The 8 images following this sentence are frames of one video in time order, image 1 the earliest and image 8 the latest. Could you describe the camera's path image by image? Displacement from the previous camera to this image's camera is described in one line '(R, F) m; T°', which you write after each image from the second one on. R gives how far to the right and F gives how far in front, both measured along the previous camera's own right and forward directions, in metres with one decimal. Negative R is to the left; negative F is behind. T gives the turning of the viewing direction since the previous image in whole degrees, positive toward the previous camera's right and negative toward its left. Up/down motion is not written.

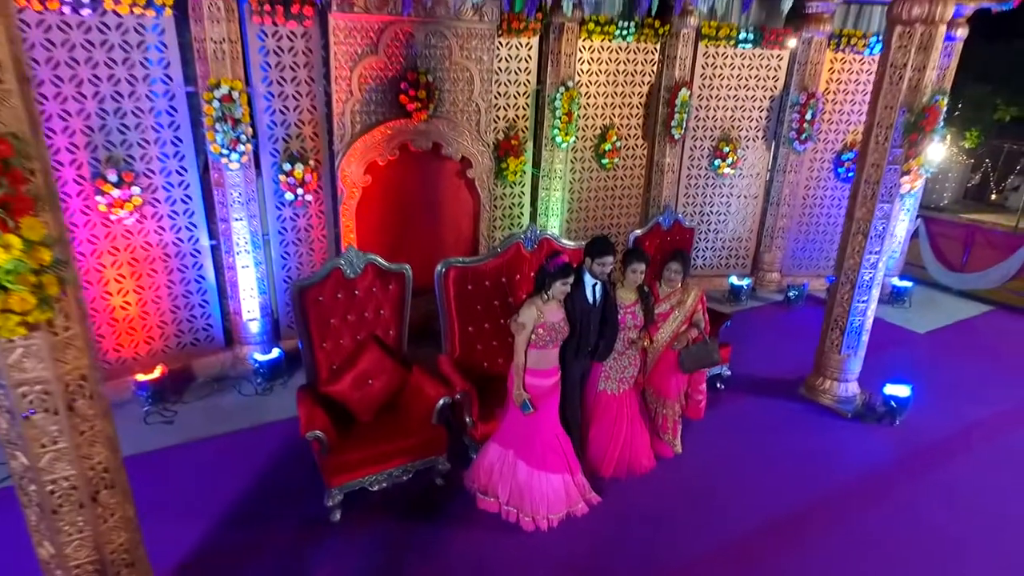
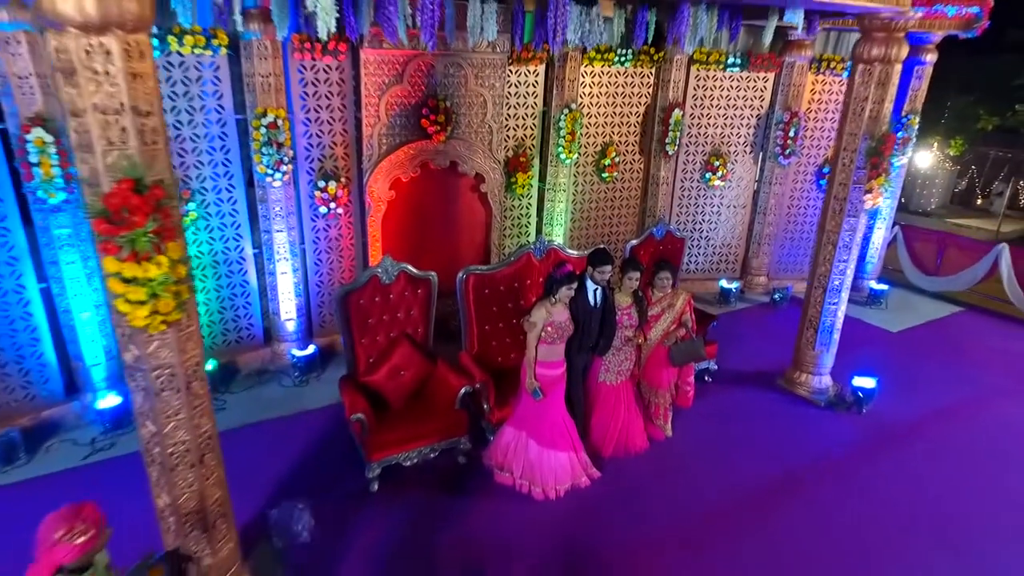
(-0.1, -0.5) m; 0°
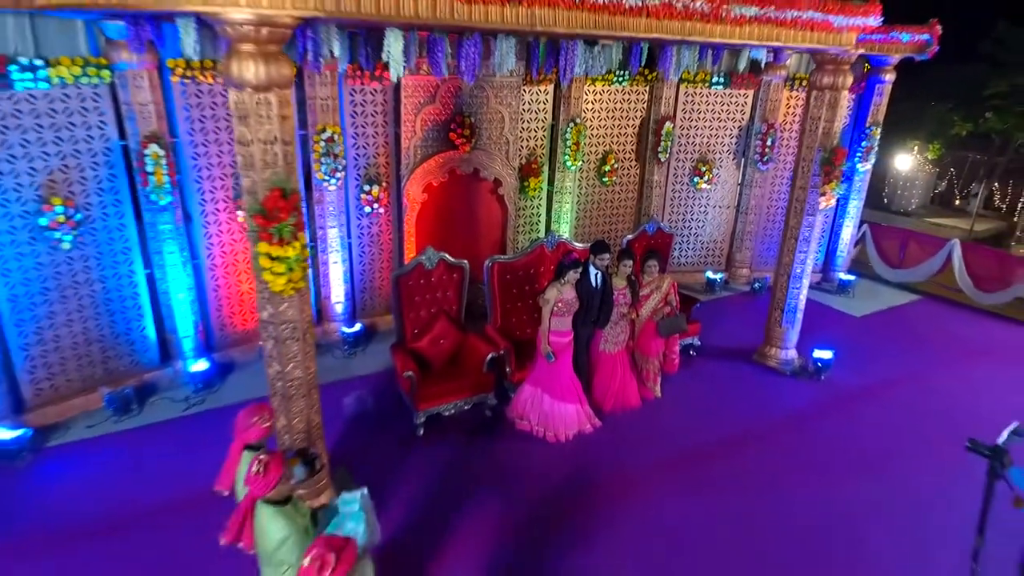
(-0.1, -0.9) m; 0°
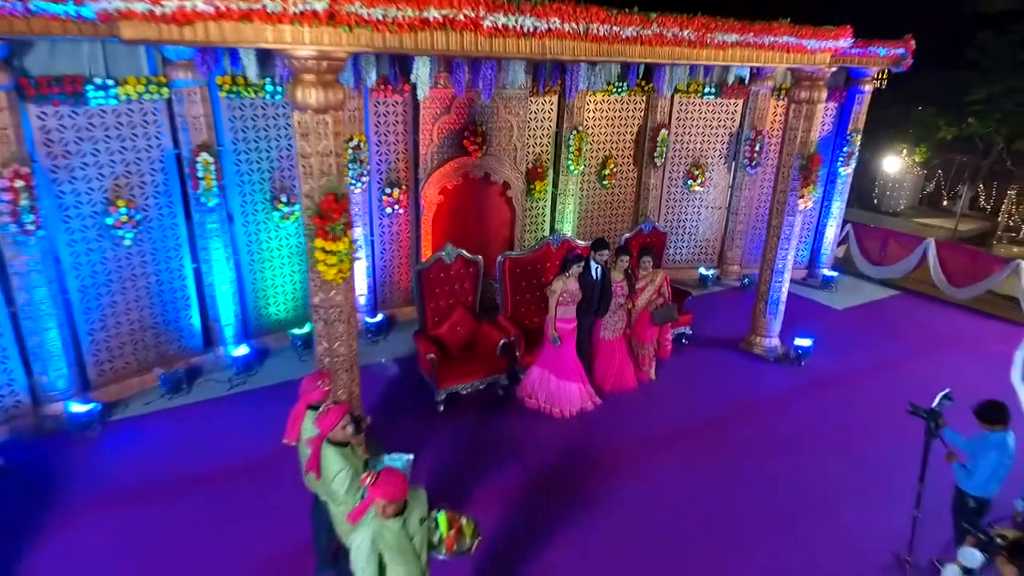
(-0.1, -0.6) m; 0°
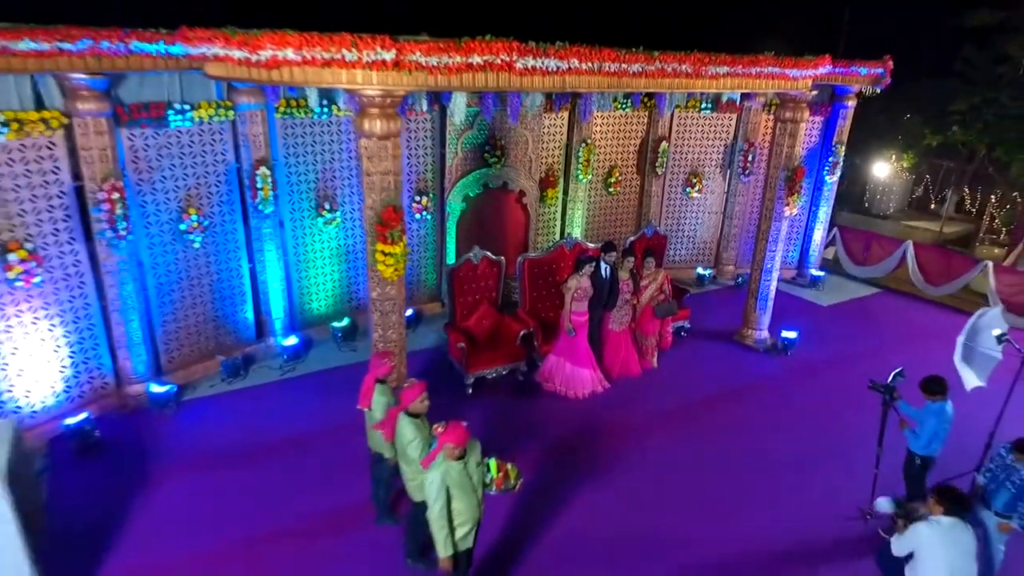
(-0.1, -0.7) m; 0°
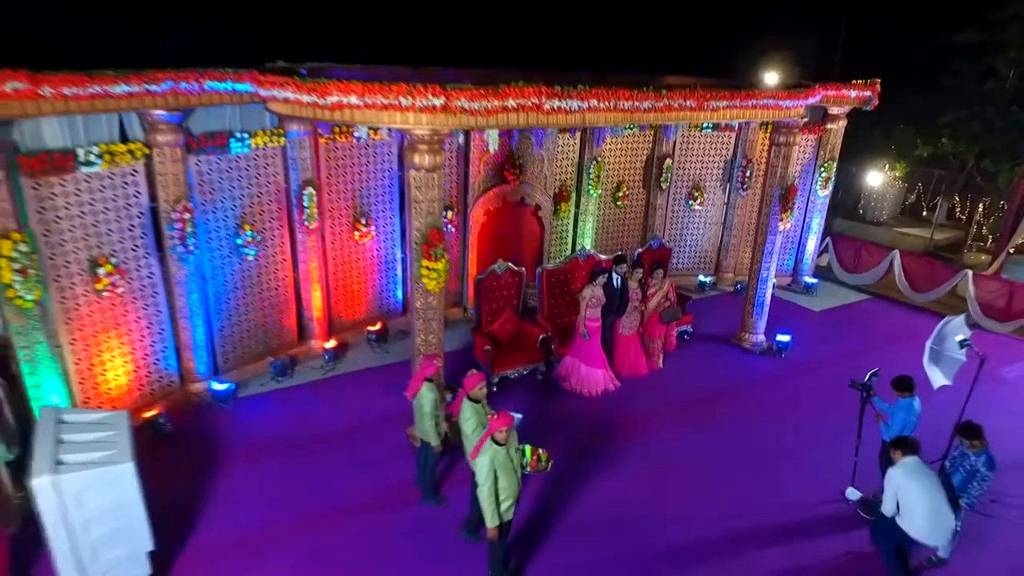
(-0.2, -0.6) m; 0°
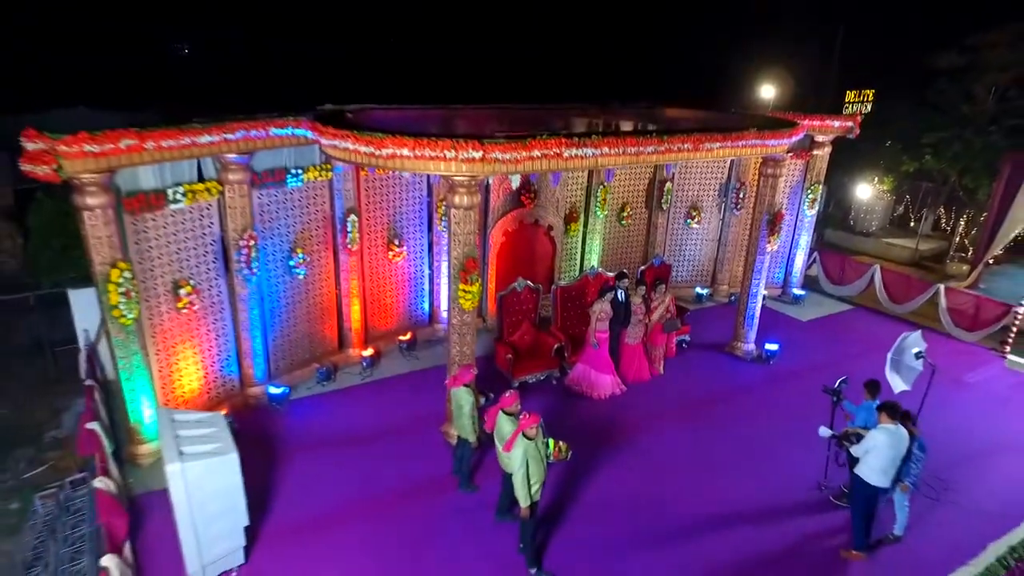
(-0.2, -0.8) m; 0°
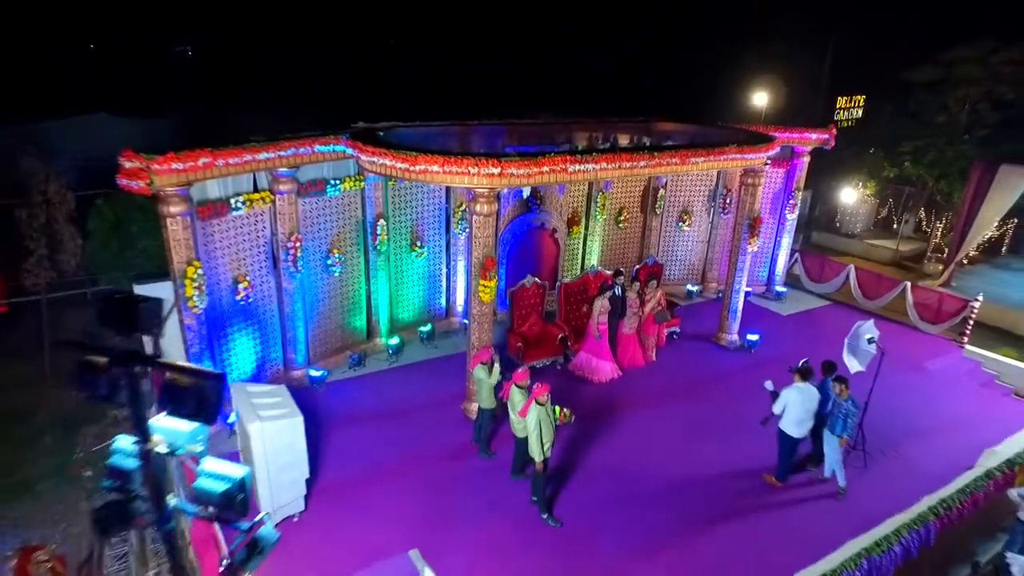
(-0.1, -1.0) m; 0°
